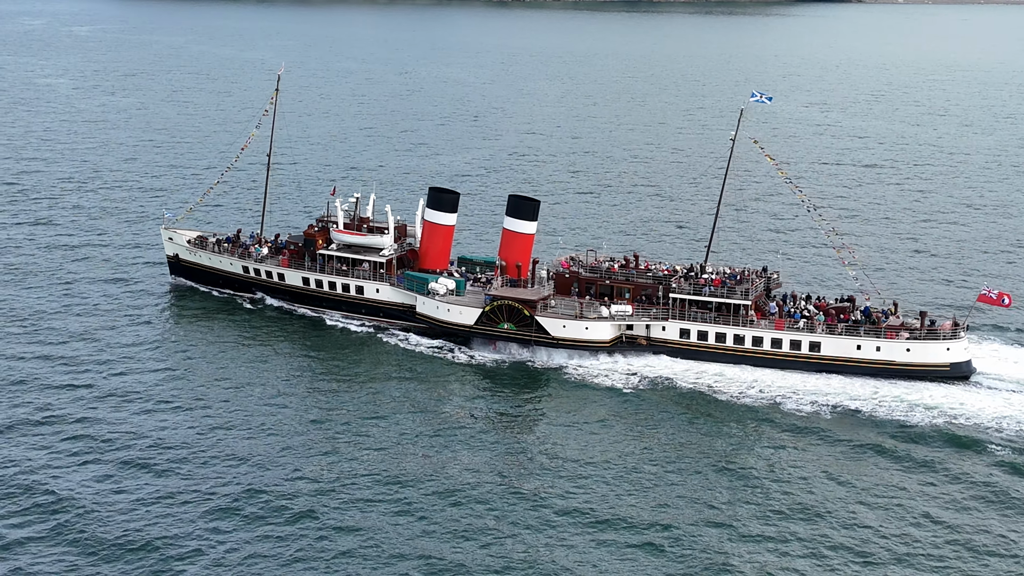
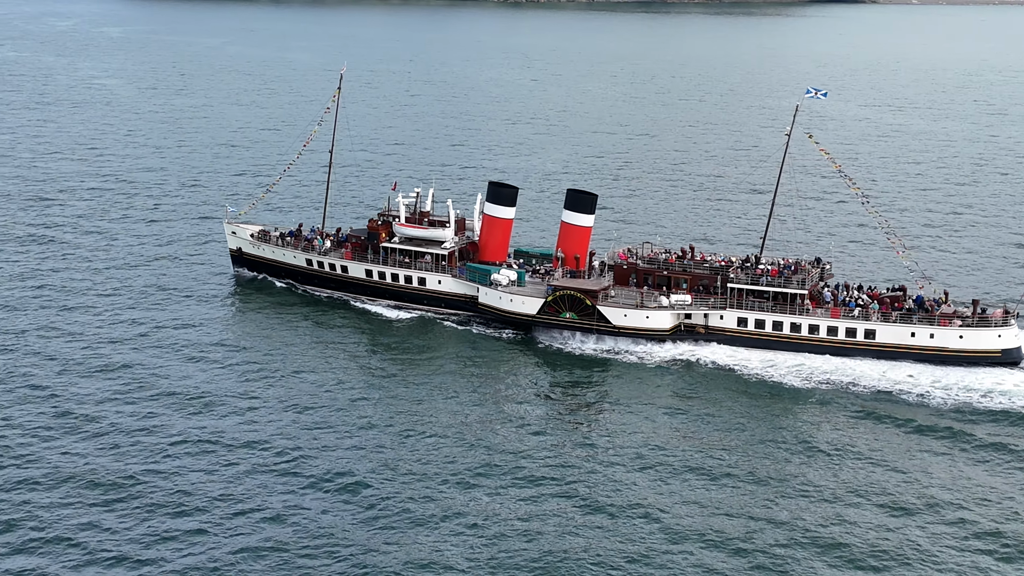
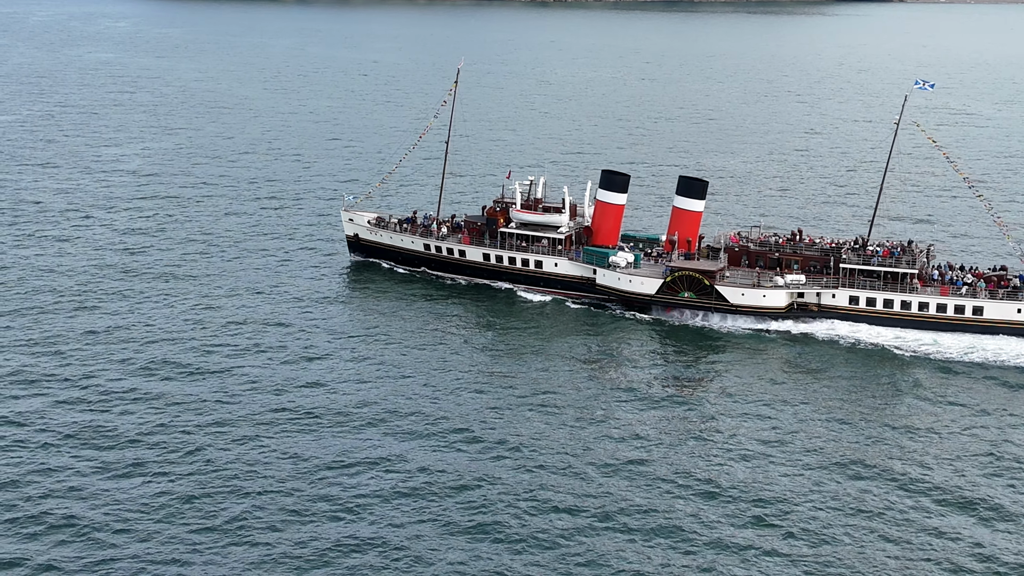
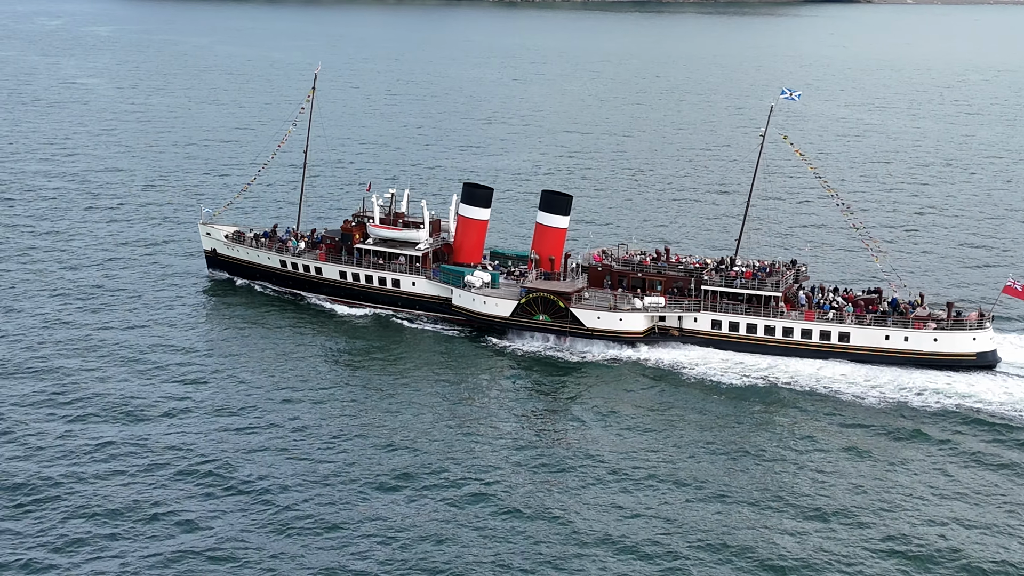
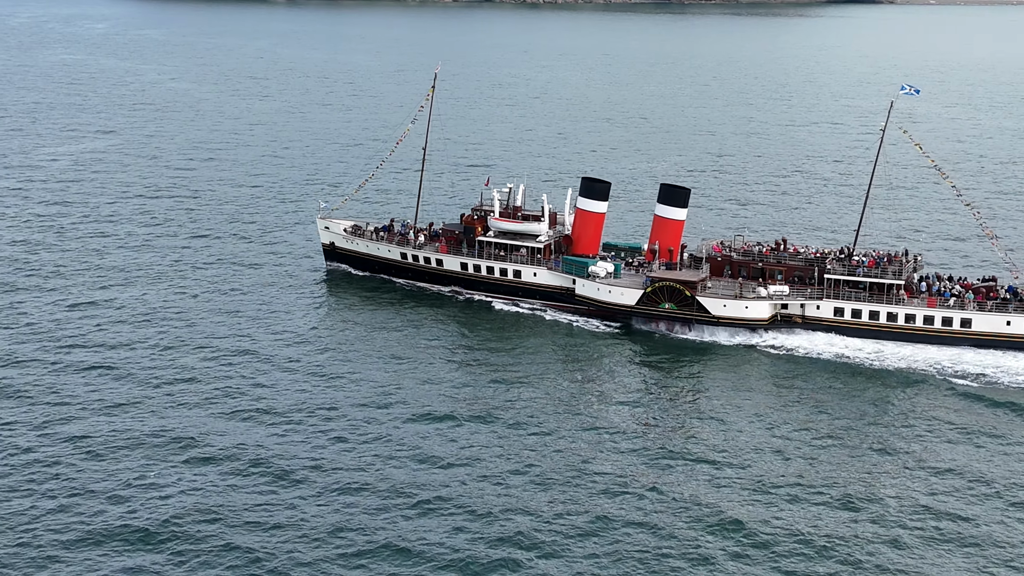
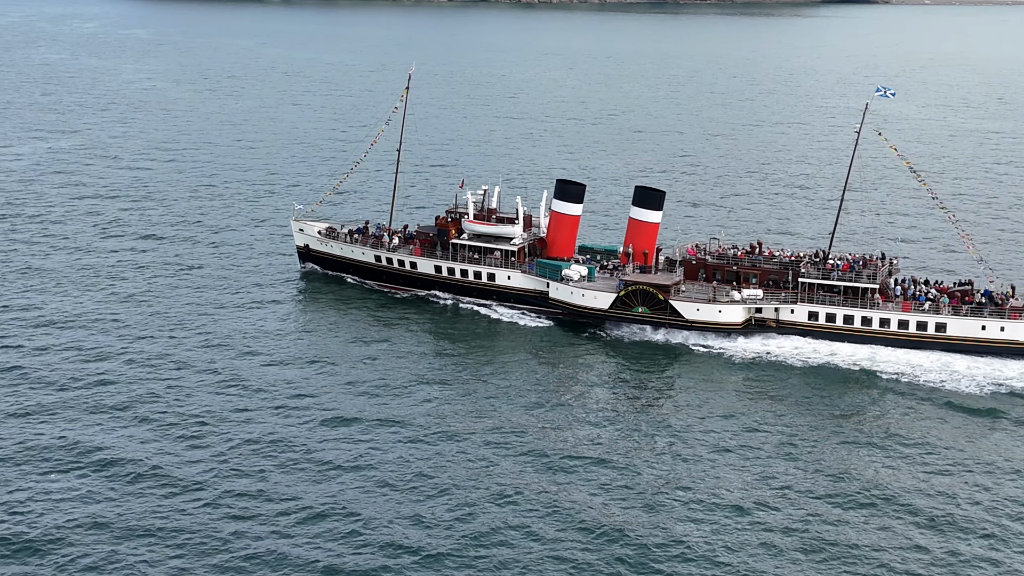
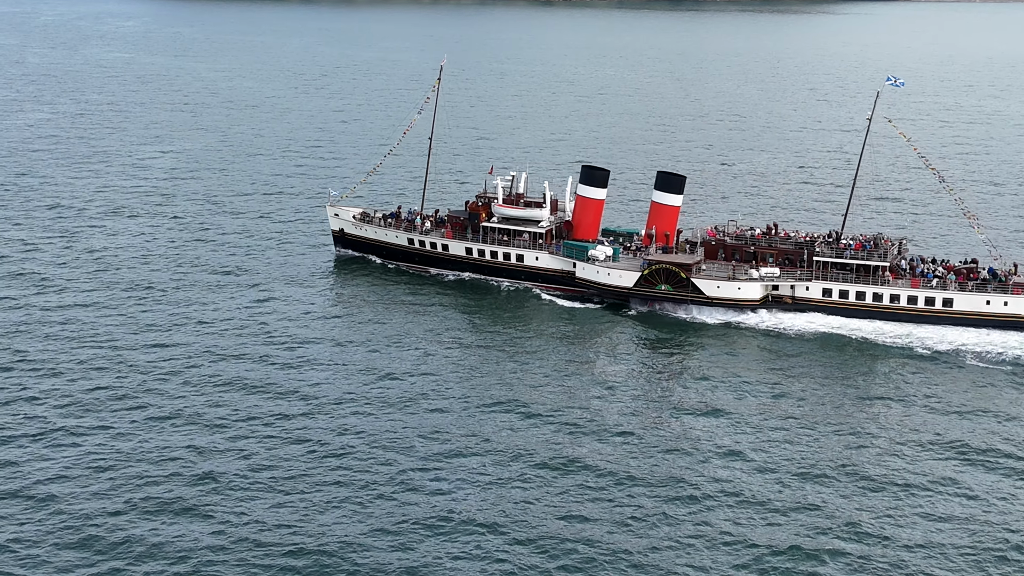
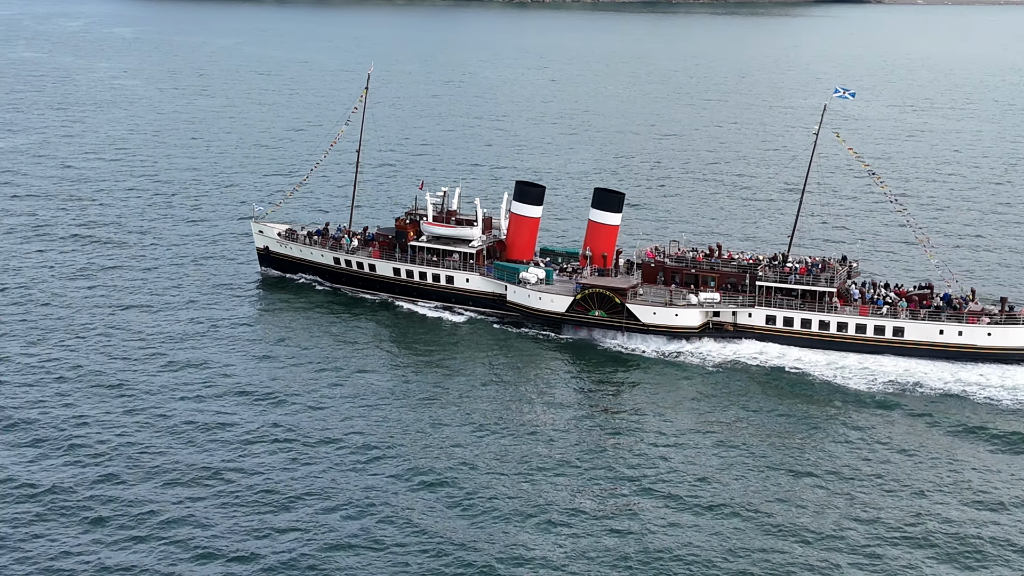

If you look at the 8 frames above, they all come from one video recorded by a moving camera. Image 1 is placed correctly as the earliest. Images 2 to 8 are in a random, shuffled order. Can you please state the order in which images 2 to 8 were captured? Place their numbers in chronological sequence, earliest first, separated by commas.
4, 2, 8, 6, 5, 3, 7
